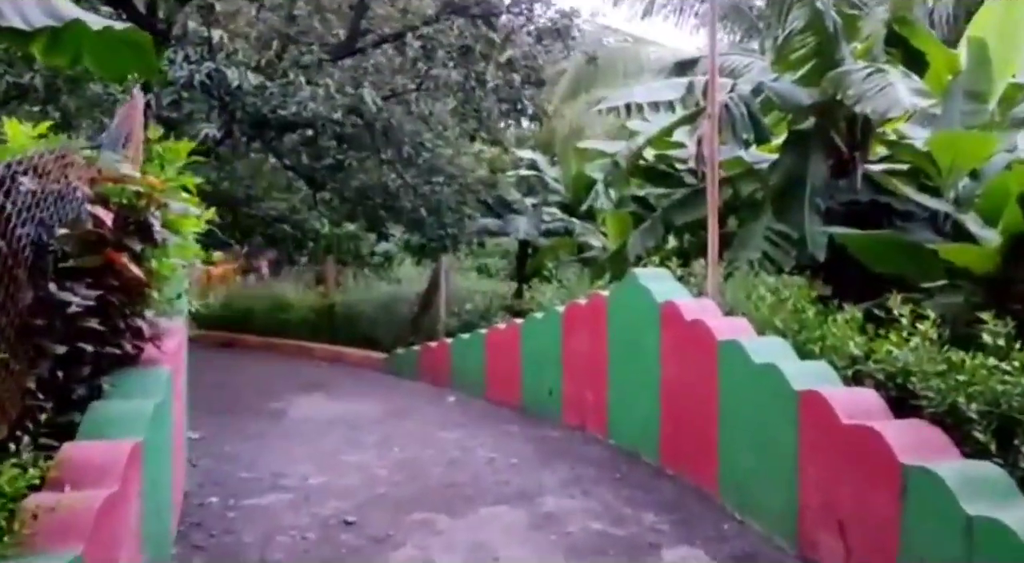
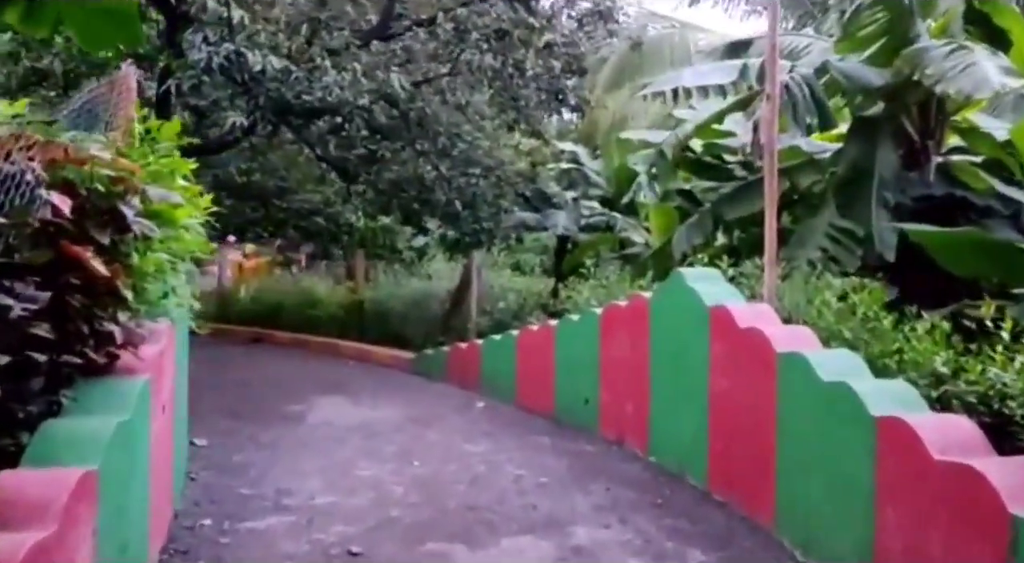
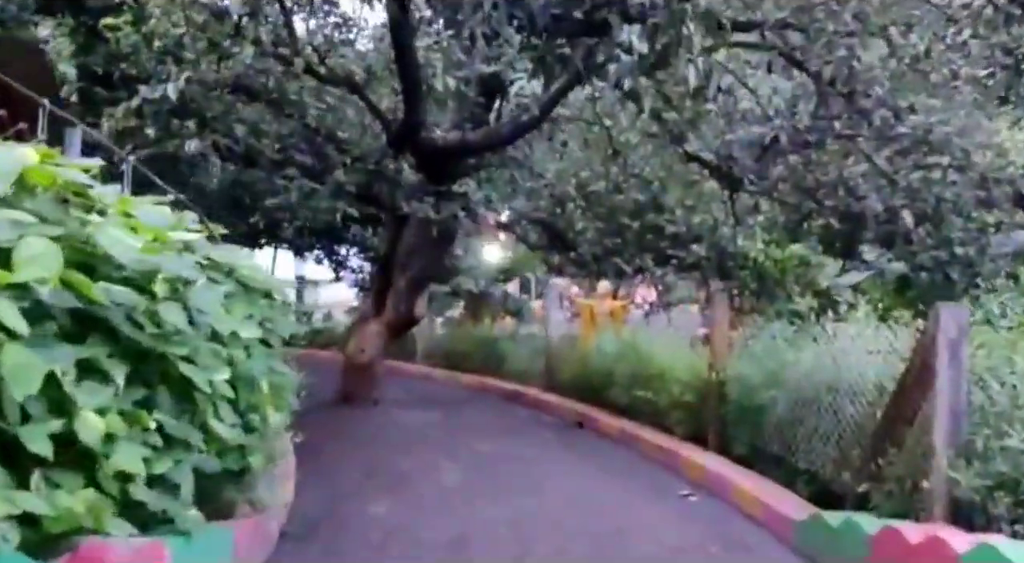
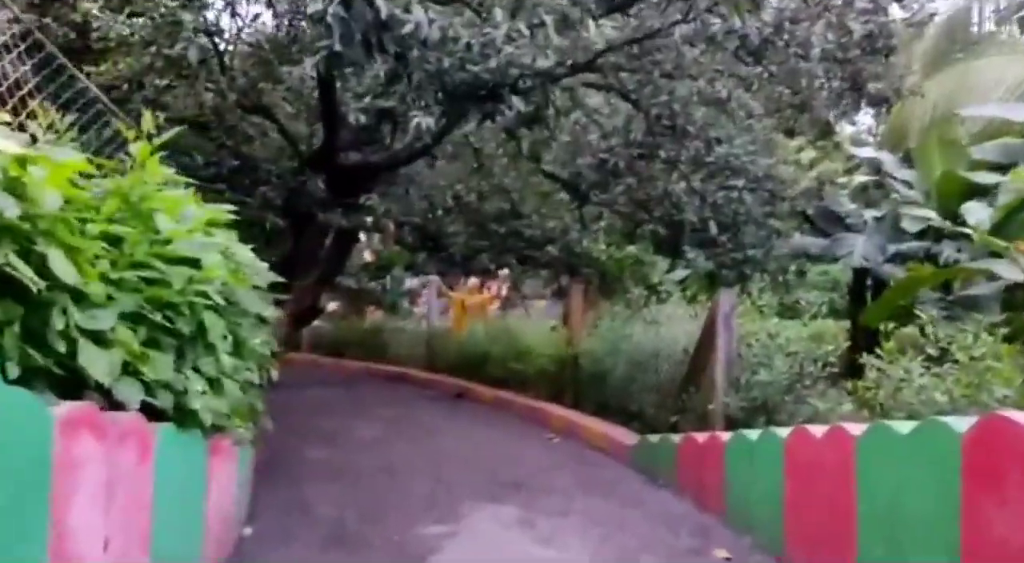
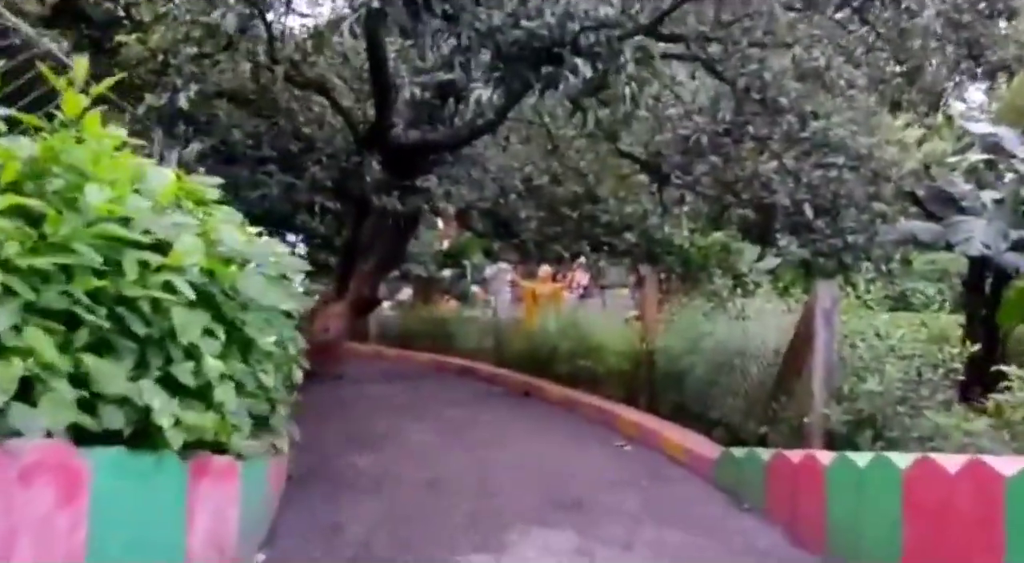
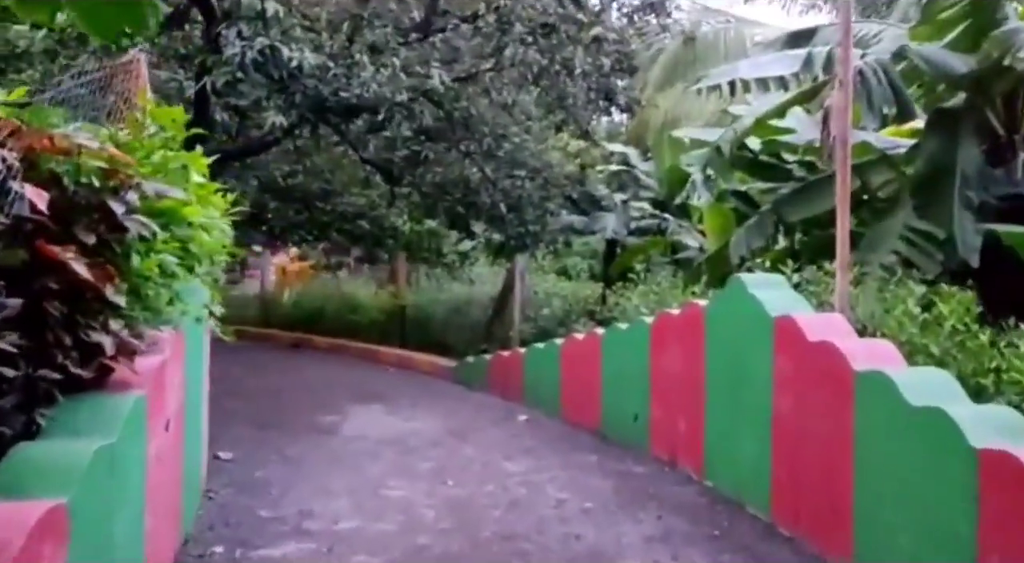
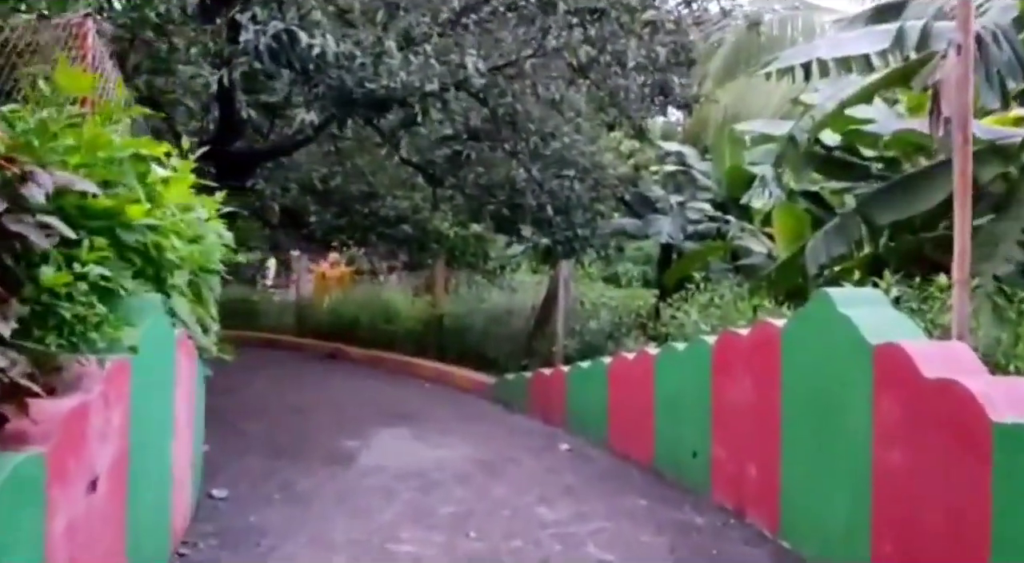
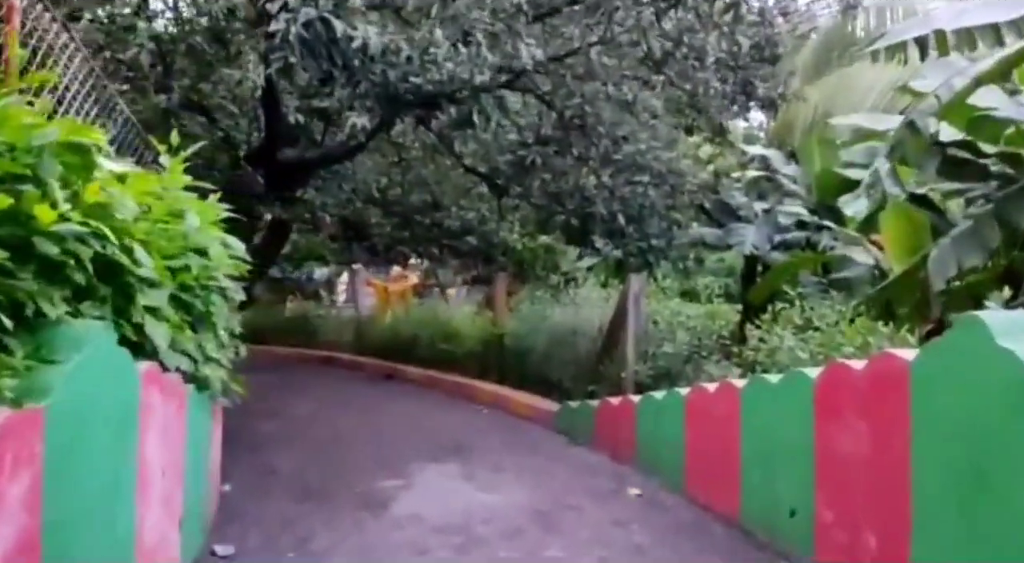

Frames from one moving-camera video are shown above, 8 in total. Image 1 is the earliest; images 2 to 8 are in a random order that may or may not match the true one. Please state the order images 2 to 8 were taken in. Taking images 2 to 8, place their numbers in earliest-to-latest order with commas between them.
2, 6, 7, 8, 4, 5, 3
